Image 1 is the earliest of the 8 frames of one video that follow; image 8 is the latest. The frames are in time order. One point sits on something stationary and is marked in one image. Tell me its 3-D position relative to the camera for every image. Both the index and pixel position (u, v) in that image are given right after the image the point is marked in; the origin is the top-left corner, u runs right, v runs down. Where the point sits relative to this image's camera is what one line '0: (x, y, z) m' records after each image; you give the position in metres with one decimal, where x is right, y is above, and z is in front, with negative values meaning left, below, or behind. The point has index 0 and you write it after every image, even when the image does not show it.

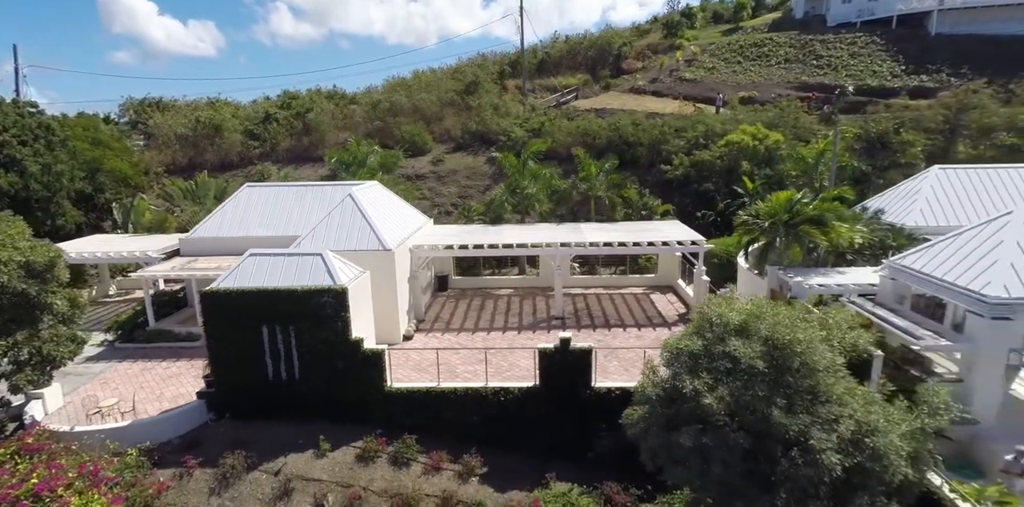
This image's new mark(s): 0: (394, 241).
0: (-4.1, +0.5, +18.3) m
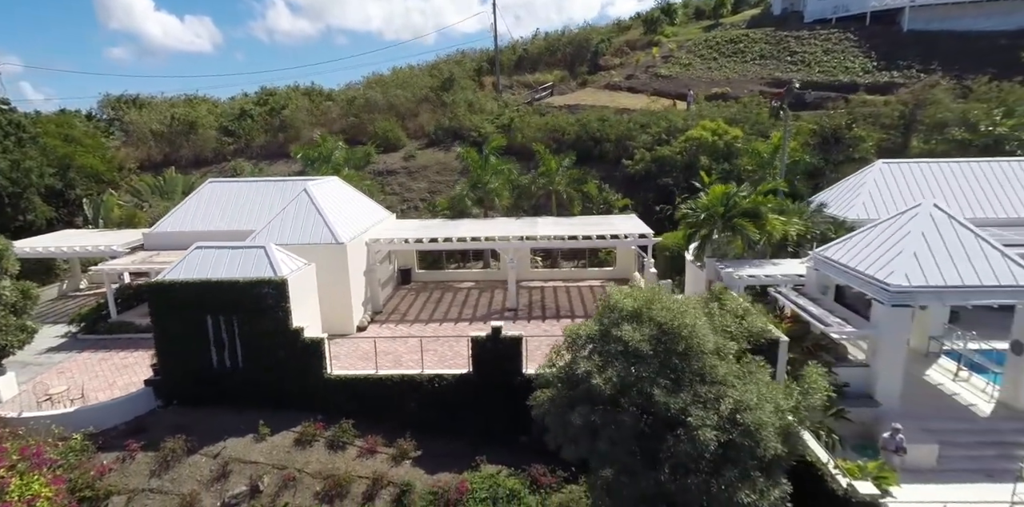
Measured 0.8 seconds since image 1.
0: (-5.9, +0.7, +18.8) m
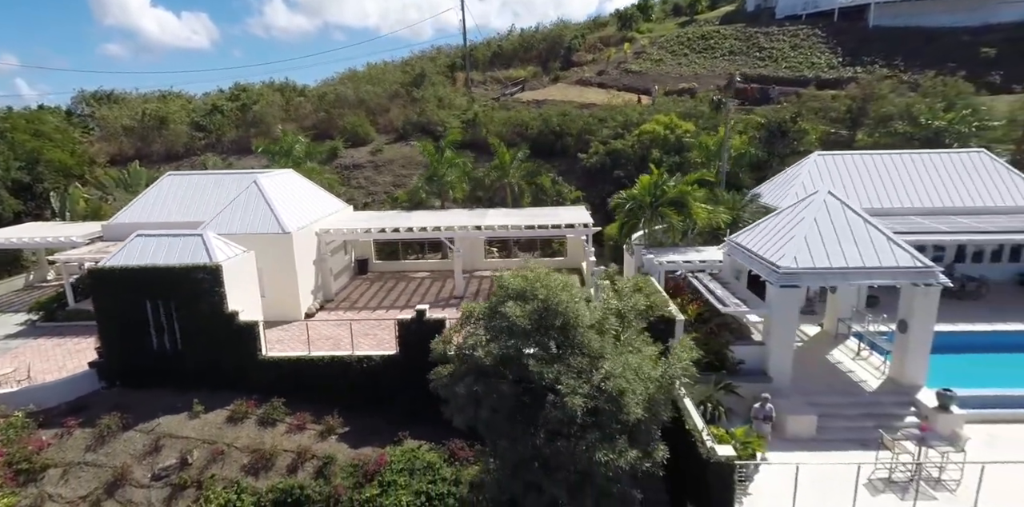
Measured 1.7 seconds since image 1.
0: (-8.2, +1.1, +19.5) m
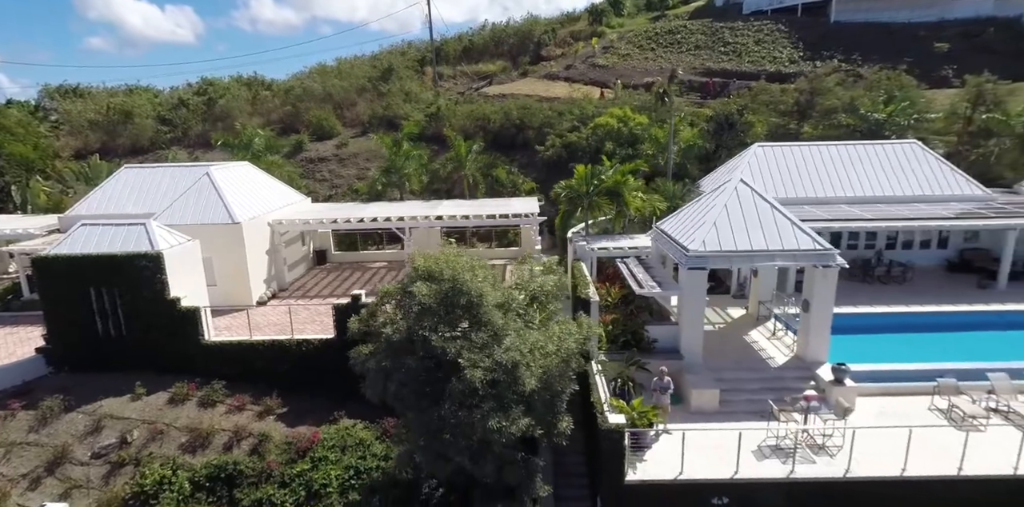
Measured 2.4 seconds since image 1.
0: (-10.3, +1.5, +20.0) m
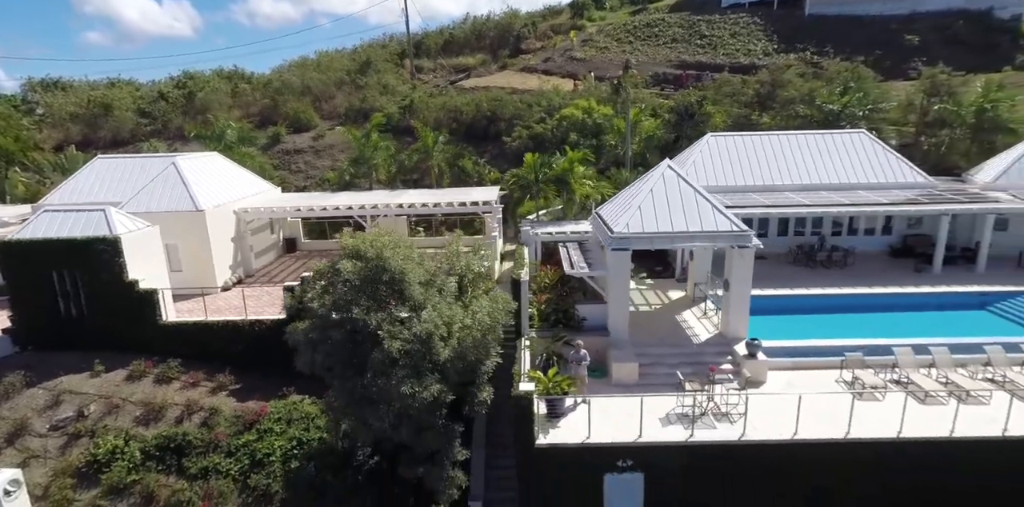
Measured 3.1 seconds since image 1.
0: (-12.1, +2.0, +20.7) m
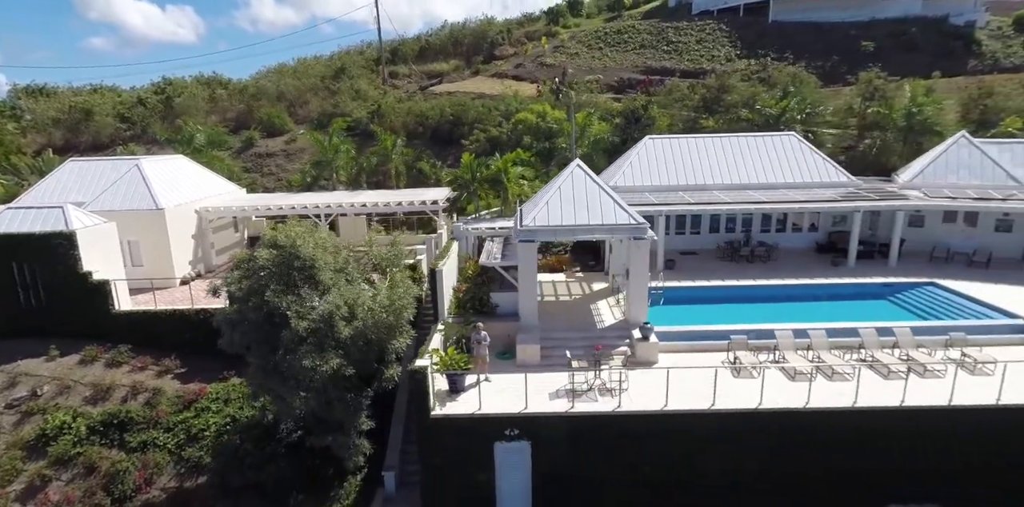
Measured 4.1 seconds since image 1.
0: (-14.6, +2.2, +22.1) m
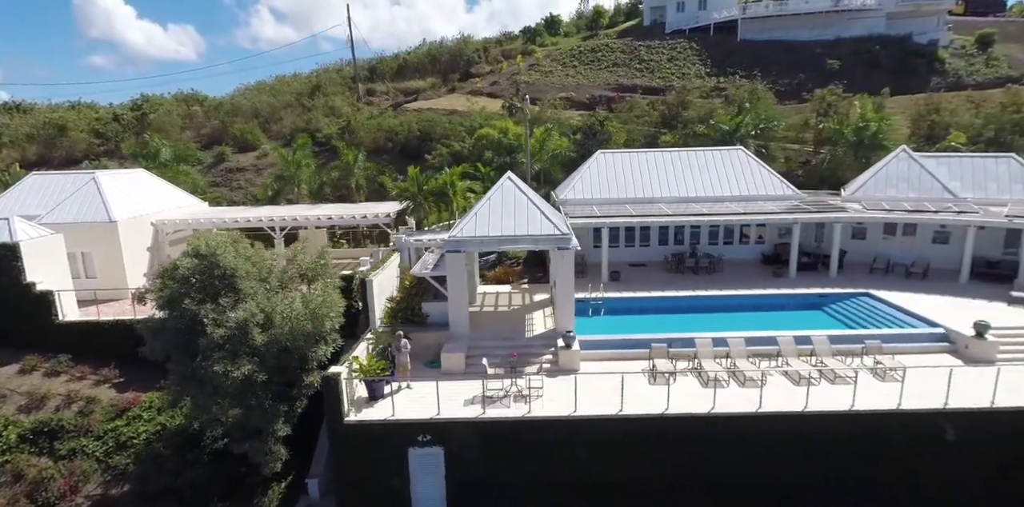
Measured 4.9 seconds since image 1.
0: (-16.8, +1.7, +22.4) m
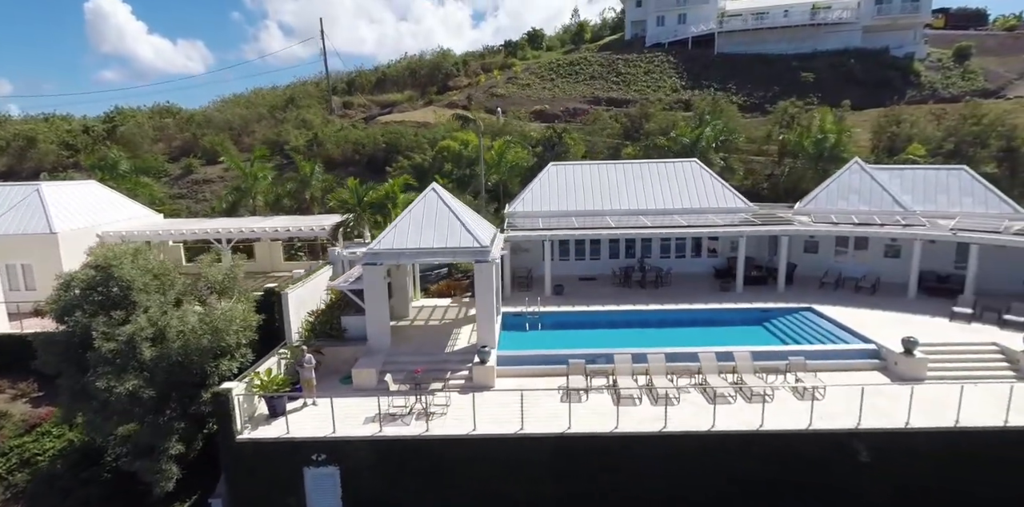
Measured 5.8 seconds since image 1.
0: (-19.2, +1.2, +22.3) m
